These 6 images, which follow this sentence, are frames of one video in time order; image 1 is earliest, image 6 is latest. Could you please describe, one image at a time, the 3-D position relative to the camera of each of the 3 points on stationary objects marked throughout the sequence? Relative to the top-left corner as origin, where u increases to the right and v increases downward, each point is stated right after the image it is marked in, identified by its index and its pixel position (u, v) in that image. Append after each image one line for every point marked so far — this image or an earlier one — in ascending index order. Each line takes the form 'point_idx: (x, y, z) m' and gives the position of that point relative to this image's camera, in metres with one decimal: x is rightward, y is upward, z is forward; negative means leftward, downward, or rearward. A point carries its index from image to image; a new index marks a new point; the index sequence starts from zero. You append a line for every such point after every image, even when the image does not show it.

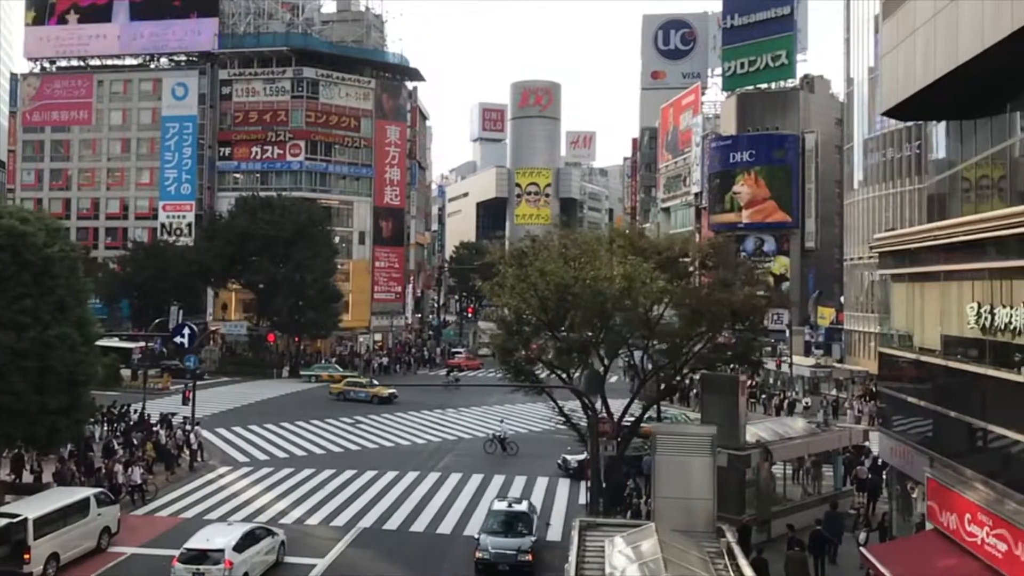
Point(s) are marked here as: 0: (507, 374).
0: (-0.2, -1.9, +19.9) m
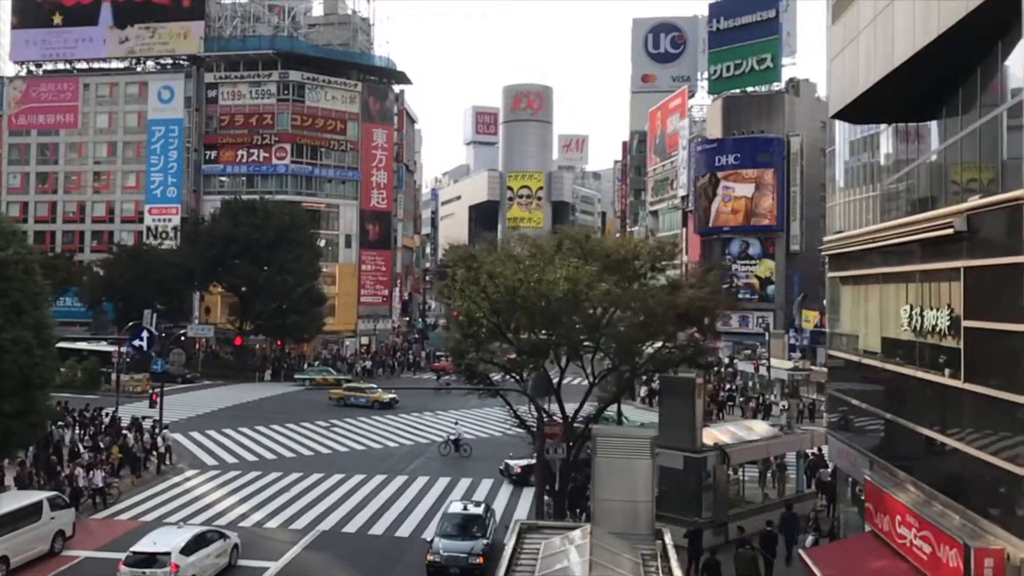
0: (-1.2, -2.0, +19.9) m
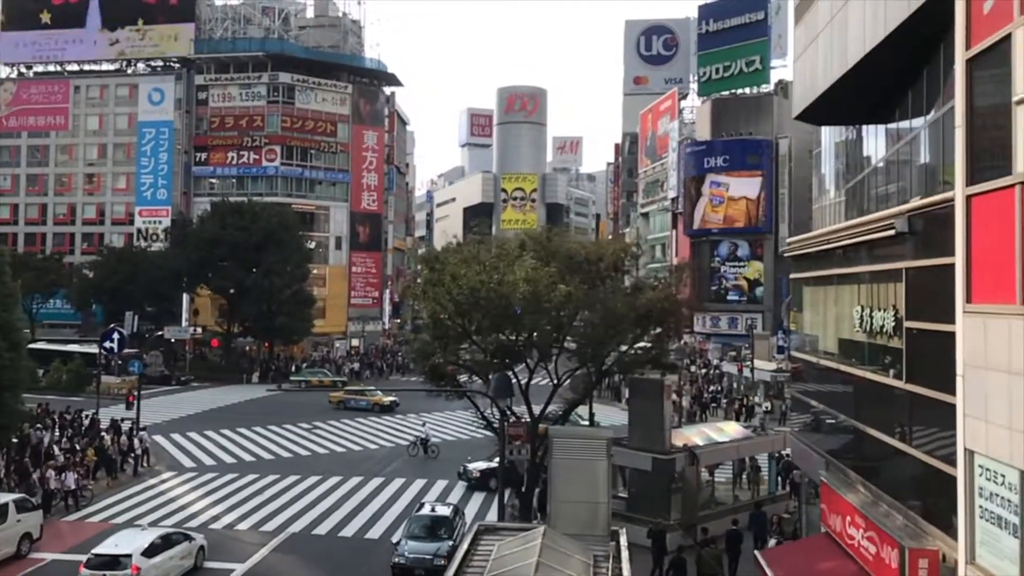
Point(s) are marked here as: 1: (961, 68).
0: (-1.9, -2.0, +19.9) m
1: (+4.8, +2.4, +9.5) m
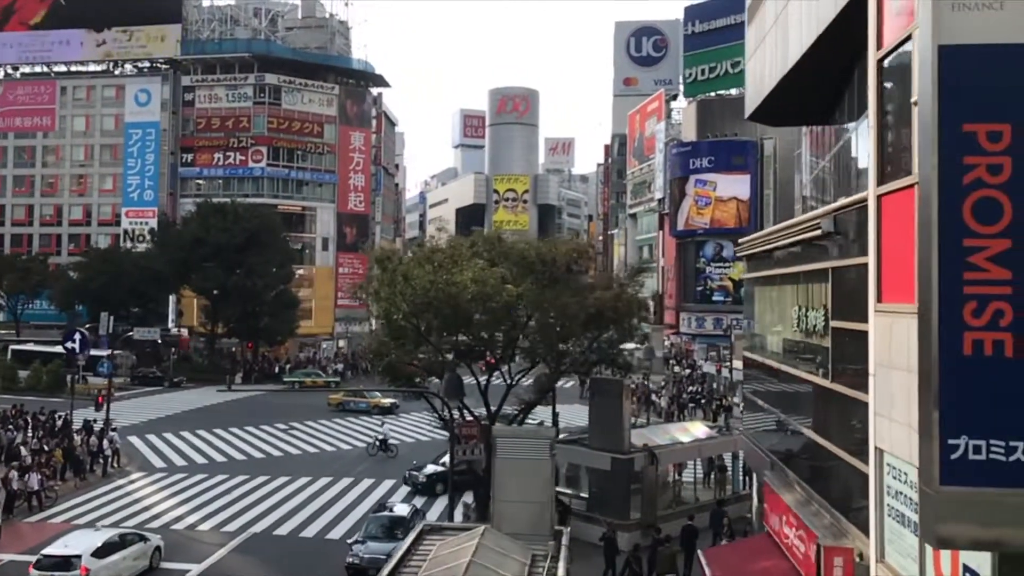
0: (-2.9, -2.0, +19.9) m
1: (+3.9, +2.4, +9.5) m
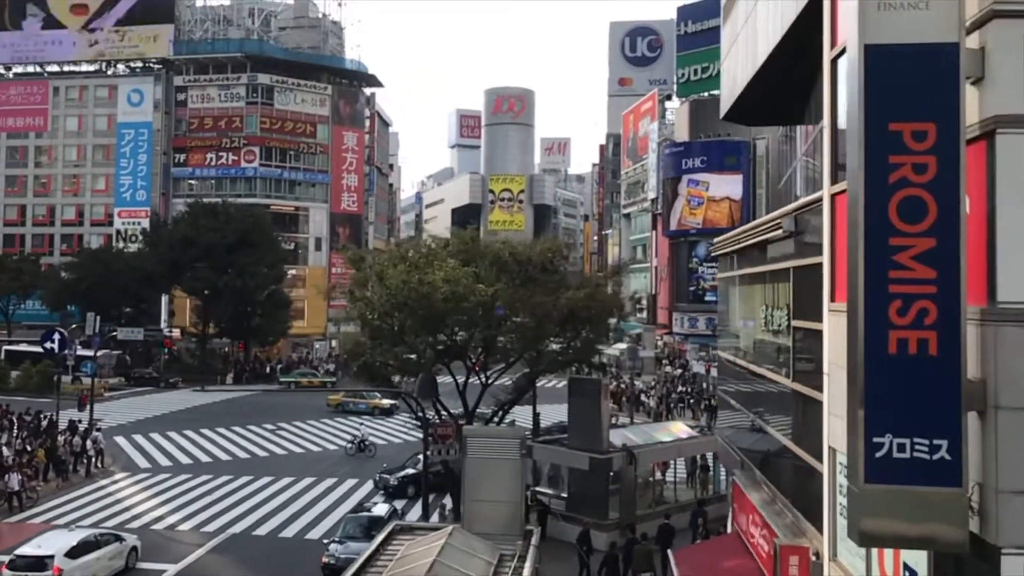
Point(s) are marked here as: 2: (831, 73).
0: (-3.4, -2.0, +19.9) m
1: (+3.4, +2.4, +9.5) m
2: (+3.4, +2.3, +9.4) m
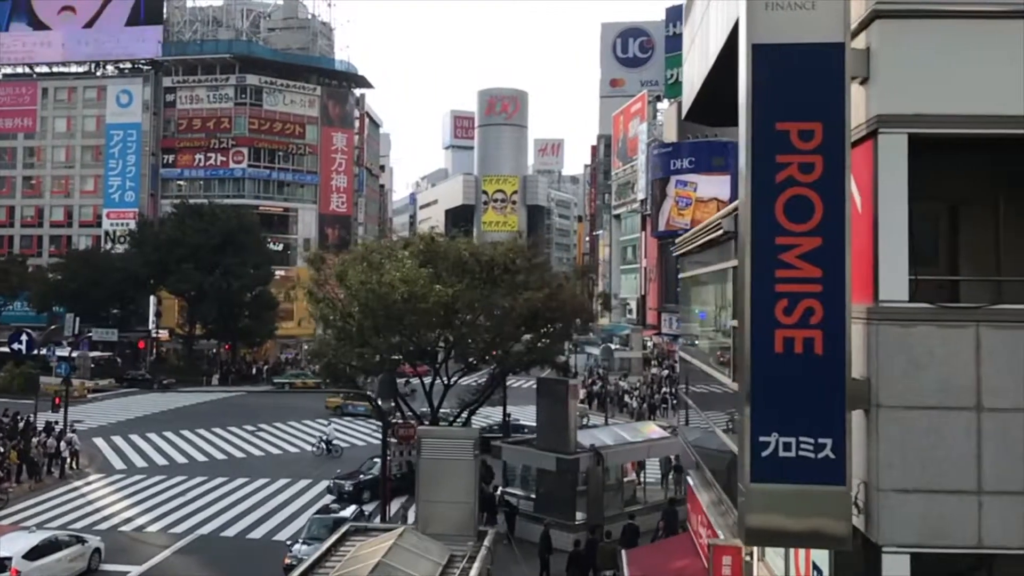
0: (-4.2, -2.1, +19.9) m
1: (+2.7, +2.4, +9.5) m
2: (+2.7, +2.3, +9.4) m
